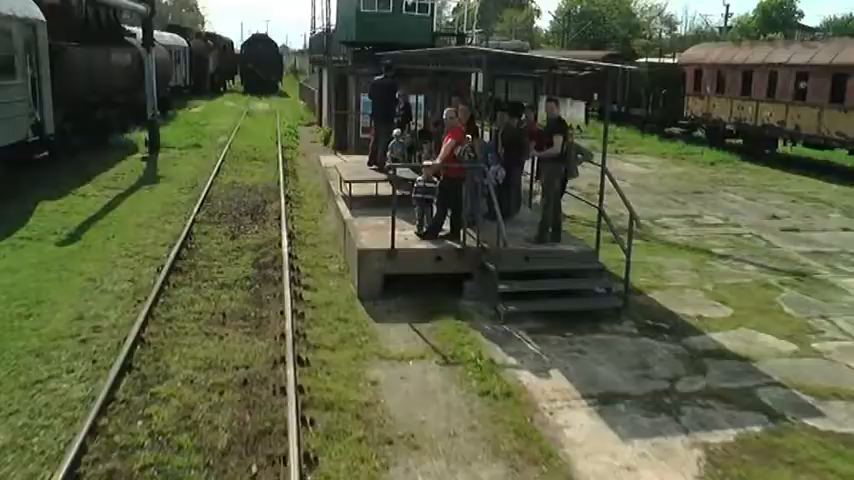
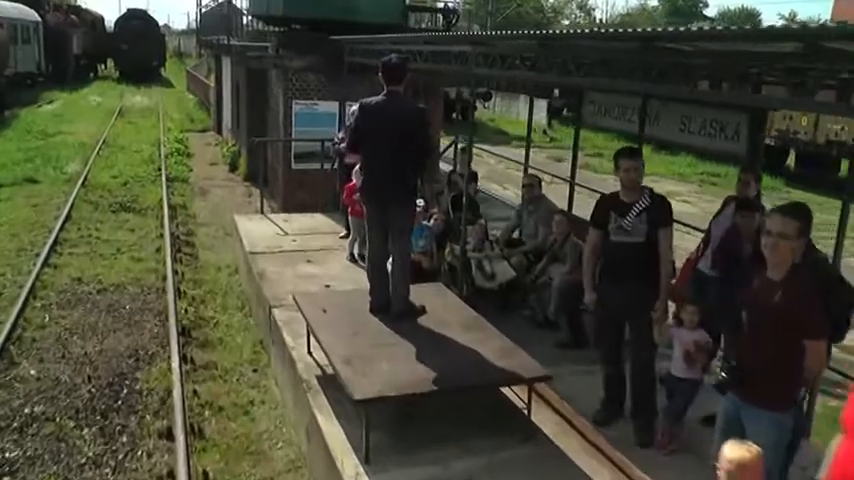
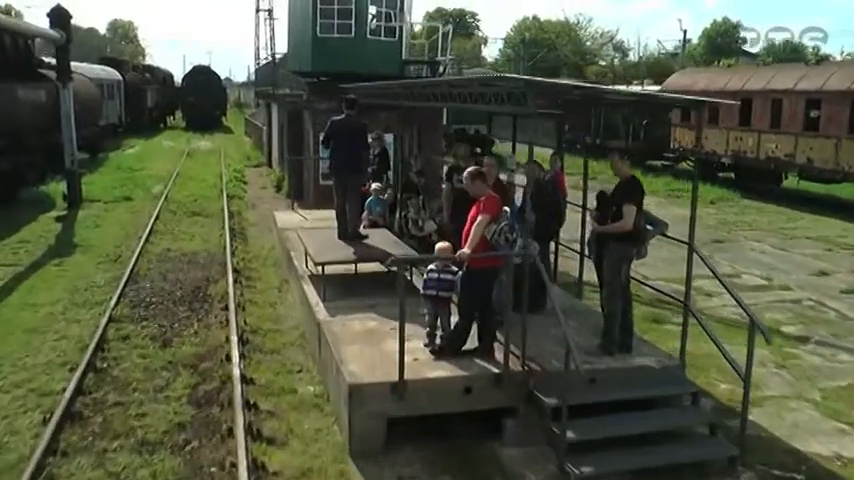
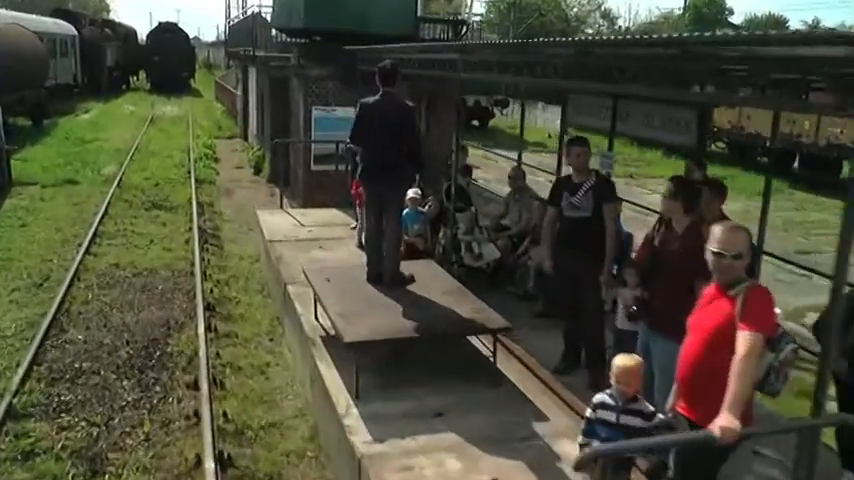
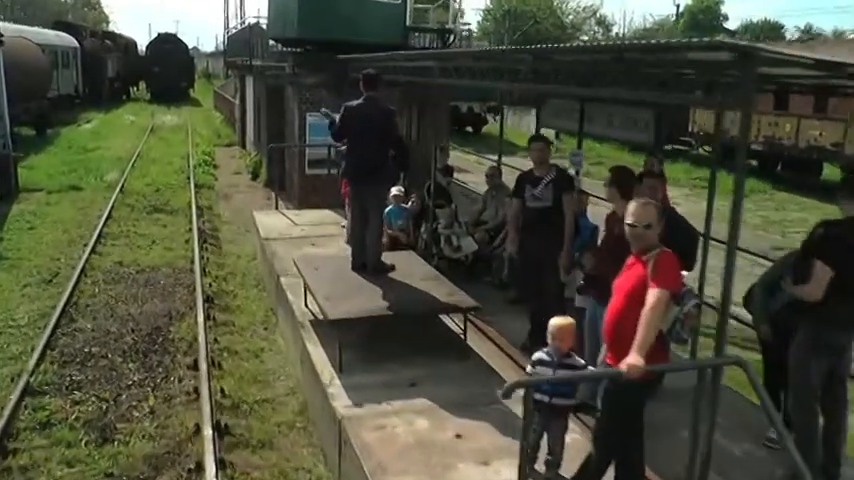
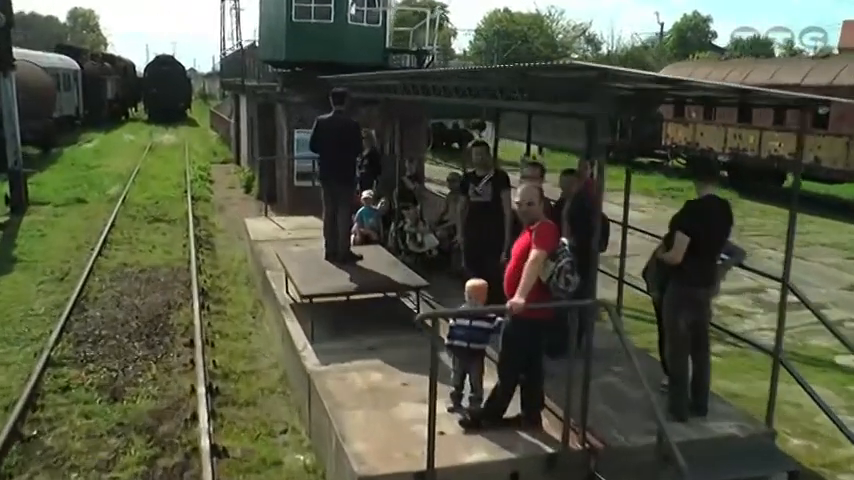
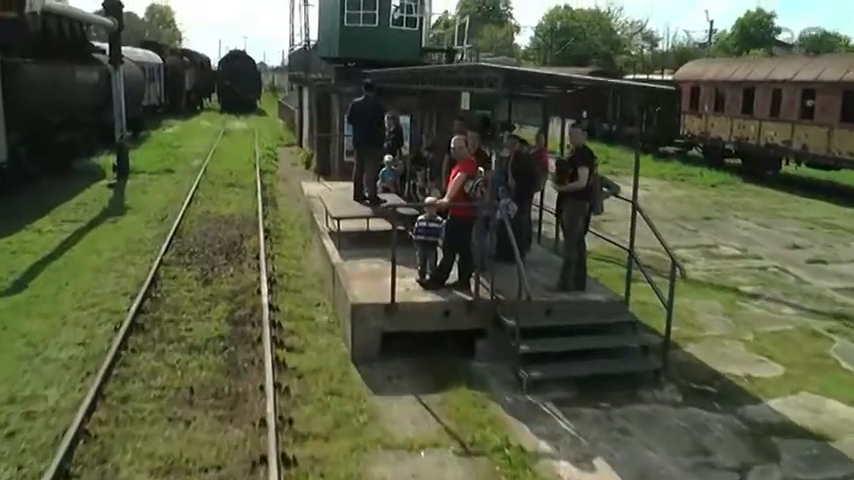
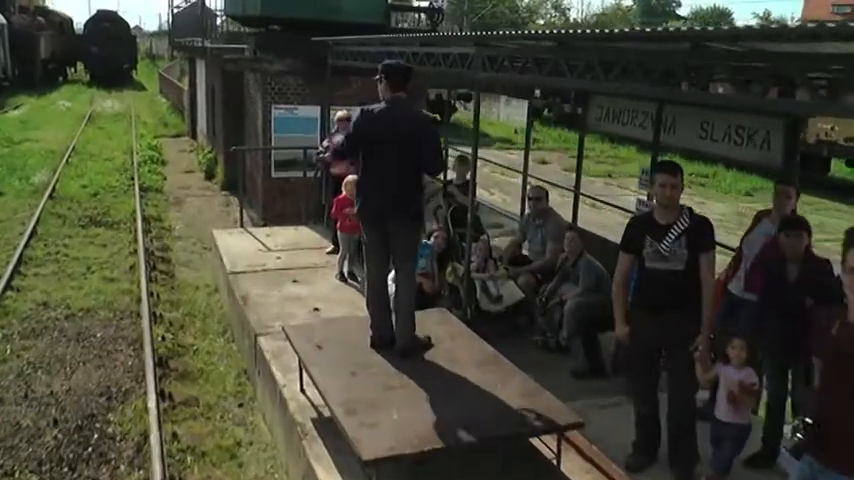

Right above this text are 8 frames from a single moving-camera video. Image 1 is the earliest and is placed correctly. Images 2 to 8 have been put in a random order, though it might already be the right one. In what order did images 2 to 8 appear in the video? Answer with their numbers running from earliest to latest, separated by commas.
7, 3, 6, 5, 4, 2, 8
